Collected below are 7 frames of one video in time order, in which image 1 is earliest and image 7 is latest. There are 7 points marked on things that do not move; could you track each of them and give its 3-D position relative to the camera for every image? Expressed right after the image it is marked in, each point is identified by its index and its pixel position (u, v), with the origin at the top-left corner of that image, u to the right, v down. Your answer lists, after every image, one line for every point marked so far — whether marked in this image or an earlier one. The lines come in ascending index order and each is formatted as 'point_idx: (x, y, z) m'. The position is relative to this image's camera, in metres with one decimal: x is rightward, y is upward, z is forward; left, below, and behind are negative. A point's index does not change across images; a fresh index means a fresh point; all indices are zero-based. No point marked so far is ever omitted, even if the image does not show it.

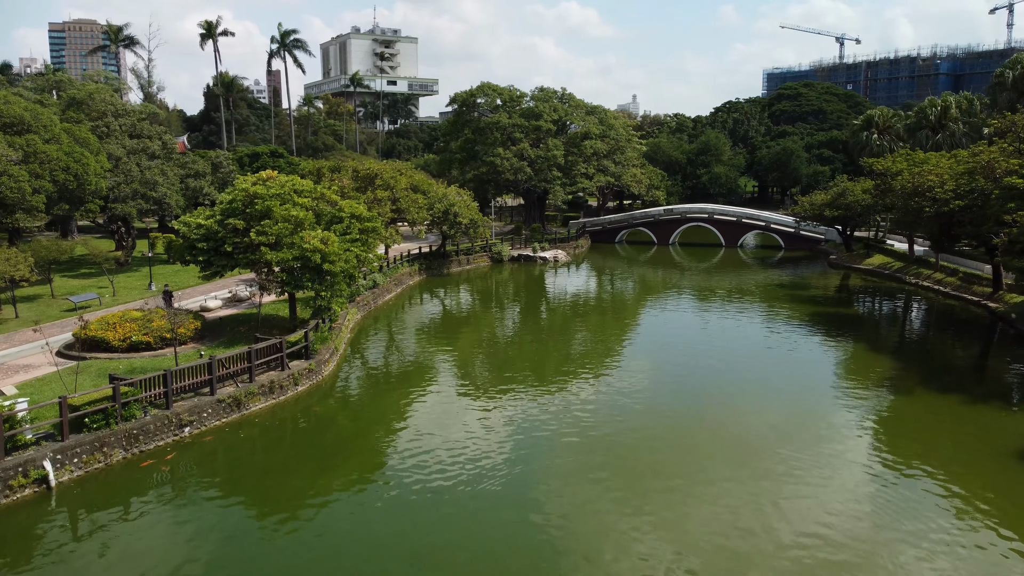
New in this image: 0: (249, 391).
0: (-6.5, -2.5, +19.6) m
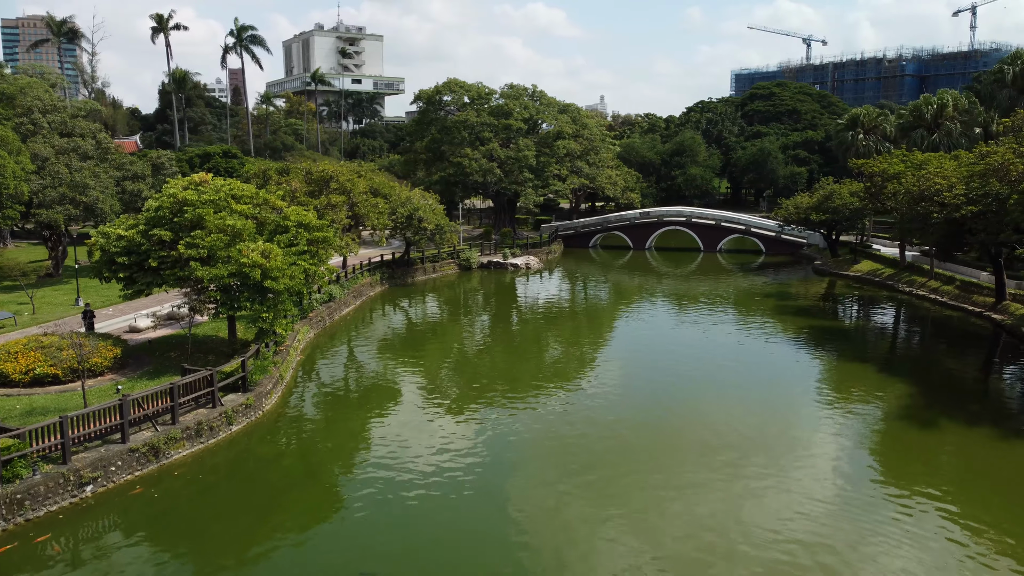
0: (-7.1, -3.1, +16.5) m
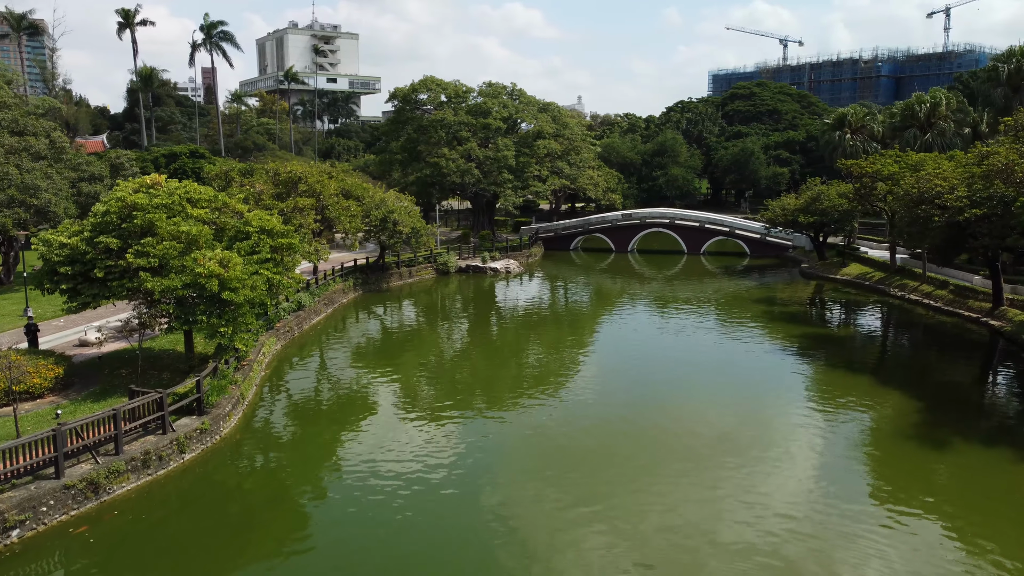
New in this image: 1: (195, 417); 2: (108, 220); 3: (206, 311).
0: (-7.4, -3.3, +14.8) m
1: (-6.9, -2.8, +17.5) m
2: (-9.2, +1.6, +18.3) m
3: (-7.0, -0.5, +18.3) m
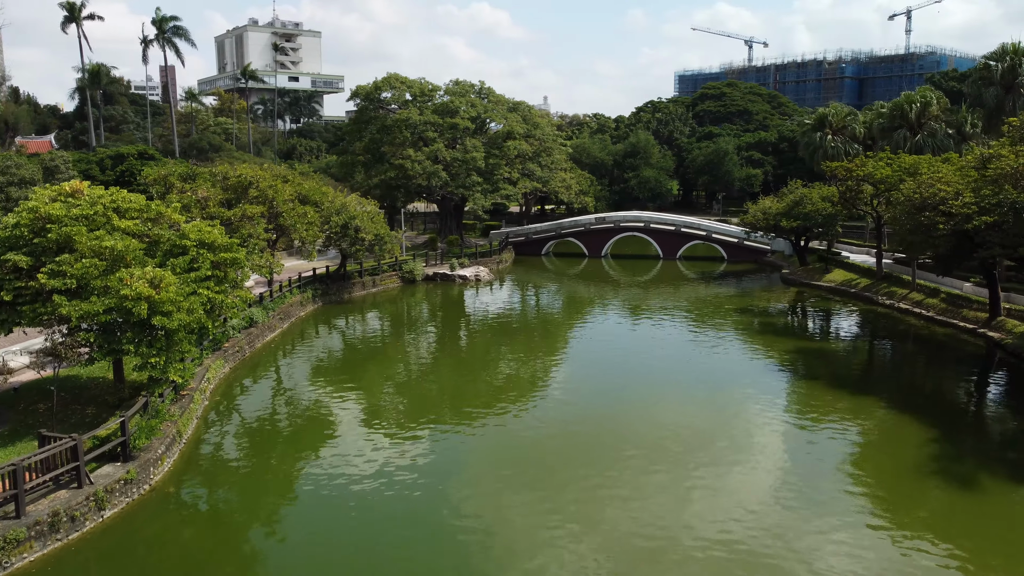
0: (-7.7, -3.8, +12.4) m
1: (-7.4, -3.3, +15.1) m
2: (-9.7, +1.1, +15.8) m
3: (-7.4, -1.0, +15.9) m
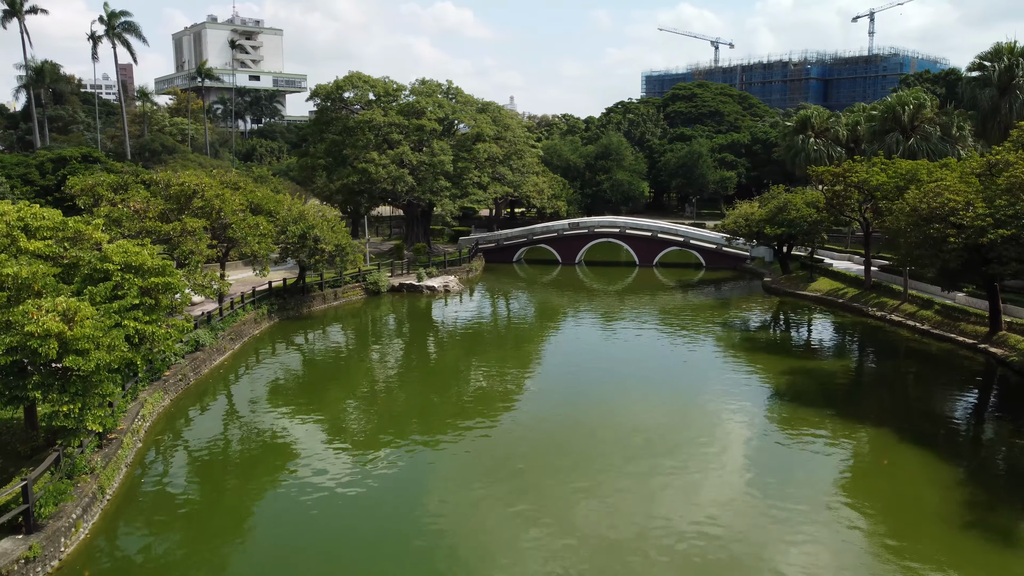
0: (-7.9, -4.4, +9.9) m
1: (-7.7, -3.9, +12.7) m
2: (-10.1, +0.5, +13.2) m
3: (-7.8, -1.6, +13.4) m
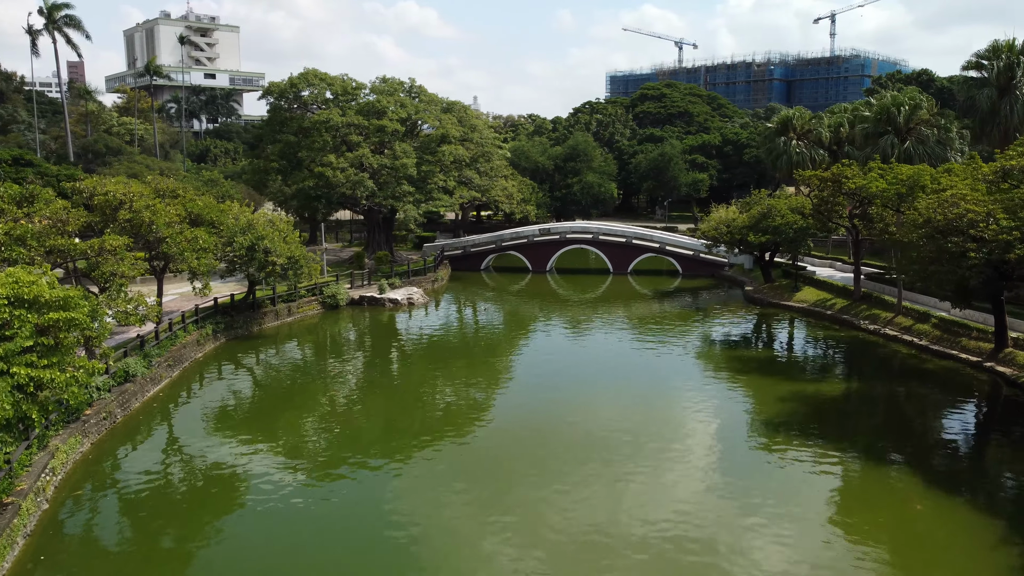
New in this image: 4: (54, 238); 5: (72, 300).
0: (-8.0, -5.0, +7.2) m
1: (-7.9, -4.5, +9.9) m
2: (-10.4, -0.1, +10.4) m
3: (-8.1, -2.2, +10.7) m
4: (-10.1, +1.2, +17.9) m
5: (-7.6, -0.2, +14.0) m
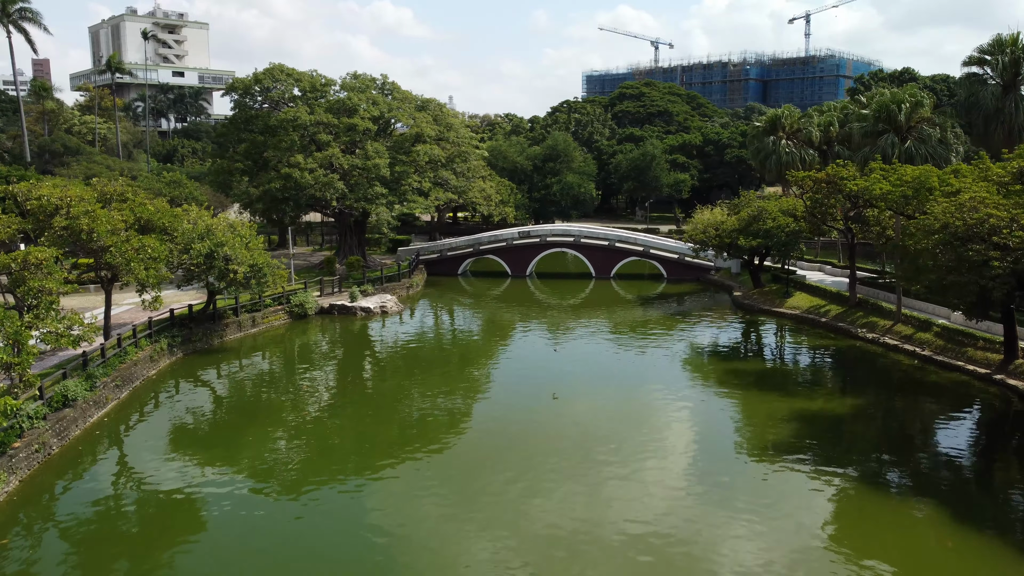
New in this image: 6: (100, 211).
0: (-8.1, -5.3, +5.1) m
1: (-8.0, -4.8, +7.9) m
2: (-10.5, -0.5, +8.3) m
3: (-8.2, -2.5, +8.6) m
4: (-10.5, +0.8, +15.8) m
5: (-7.8, -0.5, +11.9) m
6: (-9.9, +1.9, +19.5) m
